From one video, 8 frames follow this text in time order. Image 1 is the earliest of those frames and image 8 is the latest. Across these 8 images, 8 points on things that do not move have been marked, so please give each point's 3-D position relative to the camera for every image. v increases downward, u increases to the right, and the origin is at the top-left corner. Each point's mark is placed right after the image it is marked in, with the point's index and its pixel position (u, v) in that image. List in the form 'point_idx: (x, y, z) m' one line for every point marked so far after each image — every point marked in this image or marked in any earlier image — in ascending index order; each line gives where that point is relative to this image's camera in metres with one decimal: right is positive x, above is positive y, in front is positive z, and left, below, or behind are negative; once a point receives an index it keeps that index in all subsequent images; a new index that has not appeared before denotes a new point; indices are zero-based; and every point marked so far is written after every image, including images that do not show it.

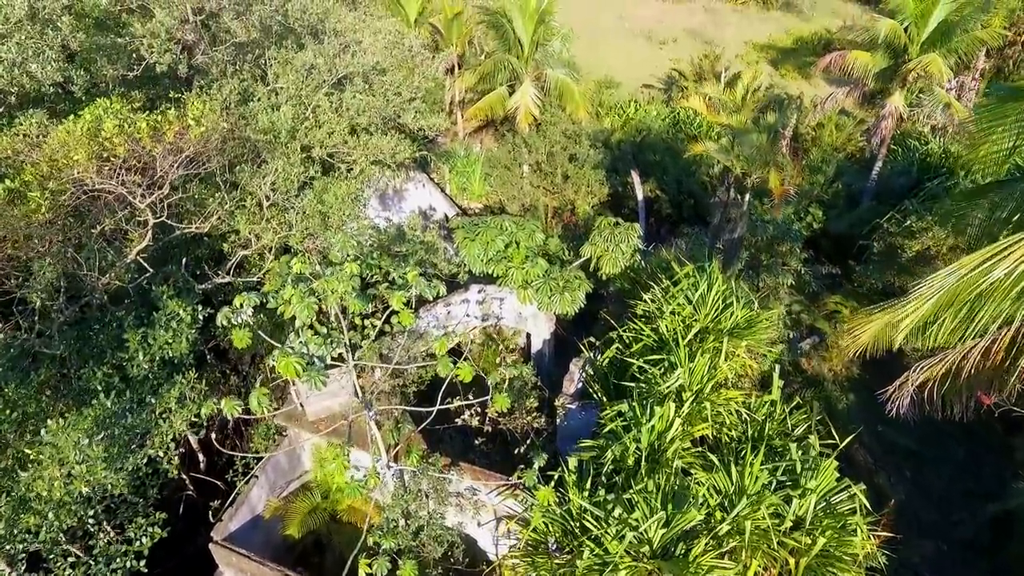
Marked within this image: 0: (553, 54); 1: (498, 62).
0: (+0.9, +5.1, +13.6) m
1: (-0.3, +4.8, +13.4) m
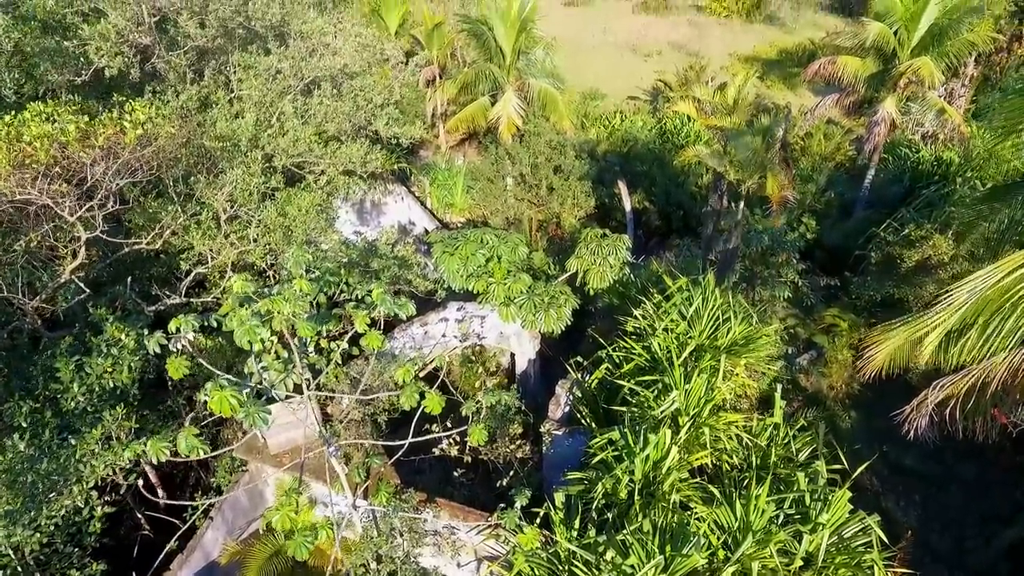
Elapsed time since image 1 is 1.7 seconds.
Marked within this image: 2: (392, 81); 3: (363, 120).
0: (+0.5, +4.8, +13.2) m
1: (-0.7, +4.5, +13.0) m
2: (-1.7, +2.9, +8.9) m
3: (-1.8, +2.0, +7.7) m
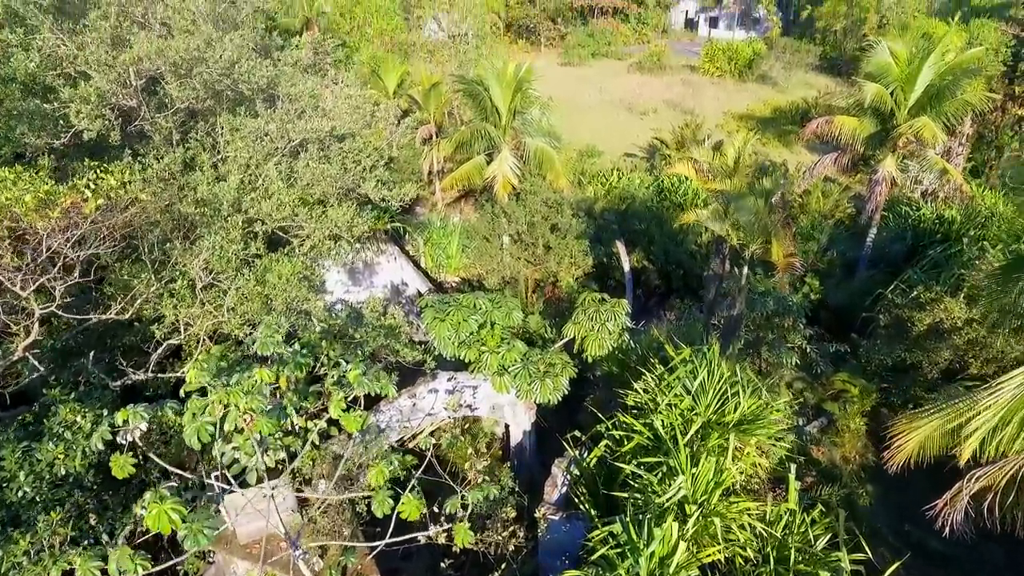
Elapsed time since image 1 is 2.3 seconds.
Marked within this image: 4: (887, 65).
0: (+0.4, +3.5, +13.2) m
1: (-0.8, +3.3, +12.9) m
2: (-1.8, +2.0, +8.7) m
3: (-1.9, +1.2, +7.4) m
4: (+6.5, +3.8, +10.8) m
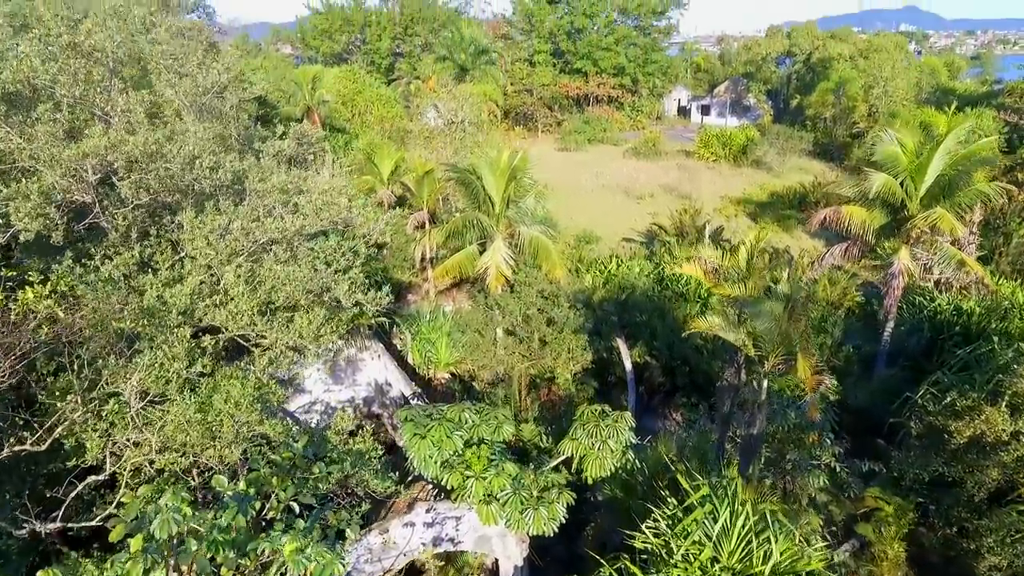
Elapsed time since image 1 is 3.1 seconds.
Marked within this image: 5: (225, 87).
0: (+0.3, +1.6, +12.7) m
1: (-0.9, +1.4, +12.4) m
2: (-1.9, +0.7, +8.1) m
3: (-2.0, 0.0, +6.7) m
4: (+6.4, +2.2, +10.4) m
5: (-5.1, +3.5, +11.1) m
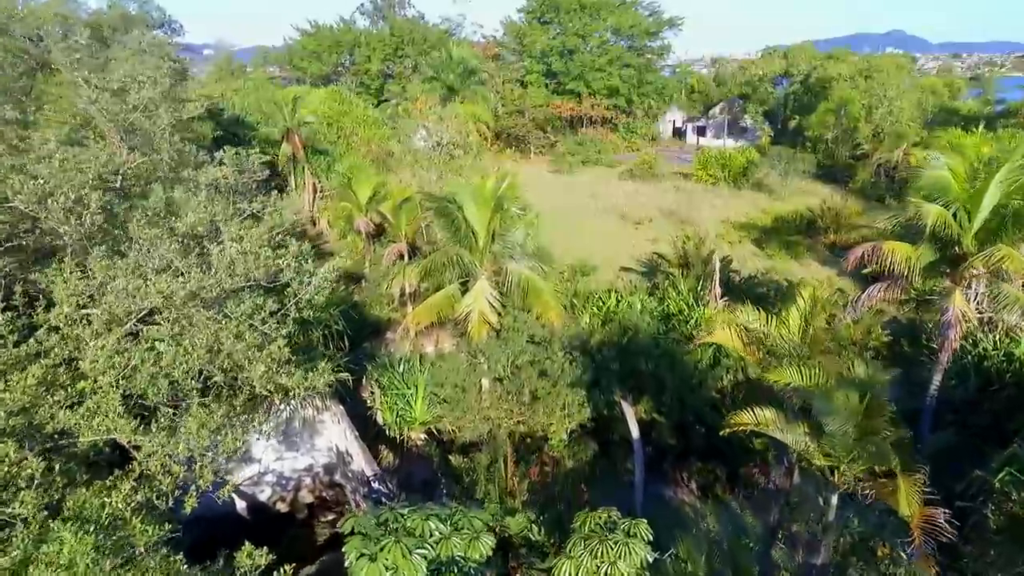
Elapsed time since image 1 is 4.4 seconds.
0: (0.0, +0.8, +11.1) m
1: (-1.1, +0.6, +10.8) m
2: (-2.1, 0.0, +6.4) m
3: (-2.2, -0.6, +5.1) m
4: (+6.2, +1.5, +8.9) m
5: (-5.4, +2.8, +9.5) m
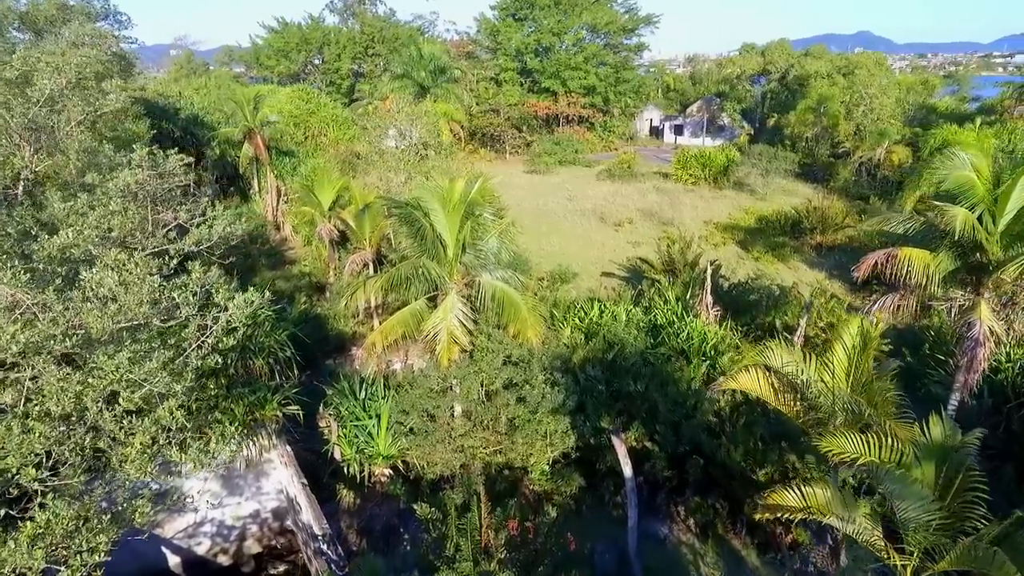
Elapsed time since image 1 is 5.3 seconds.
0: (-0.4, +0.5, +10.0) m
1: (-1.5, +0.3, +9.7) m
2: (-2.4, -0.3, +5.2) m
3: (-2.4, -0.9, +3.8) m
4: (+5.8, +1.4, +7.9) m
5: (-5.8, +2.5, +8.2) m
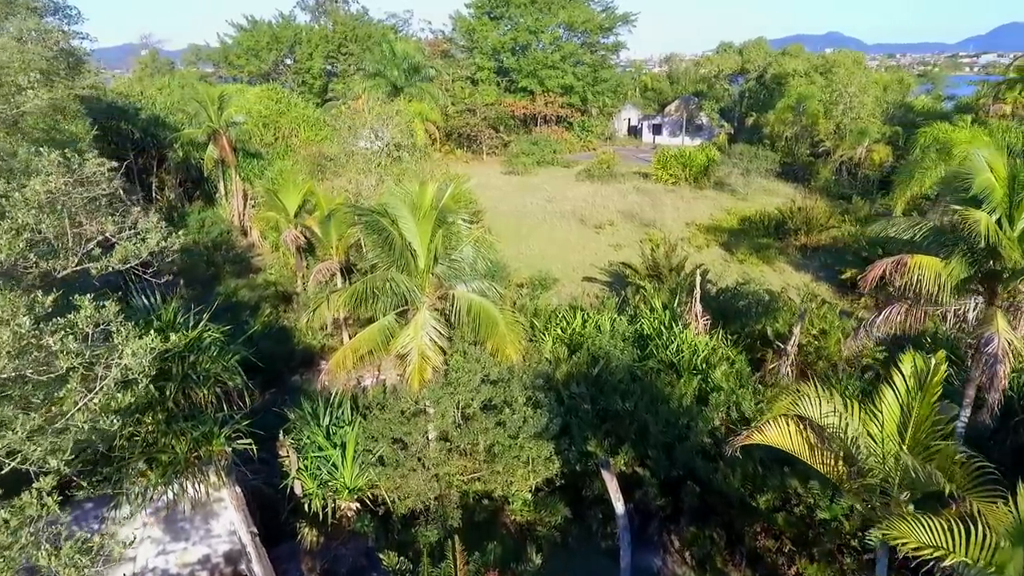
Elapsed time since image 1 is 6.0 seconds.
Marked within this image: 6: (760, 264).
0: (-0.7, +0.3, +9.2) m
1: (-1.9, +0.1, +8.8) m
2: (-2.5, -0.5, +4.4) m
3: (-2.5, -1.1, +3.0) m
4: (+5.5, +1.2, +7.3) m
5: (-6.1, +2.2, +7.2) m
6: (+7.6, +0.7, +19.0) m
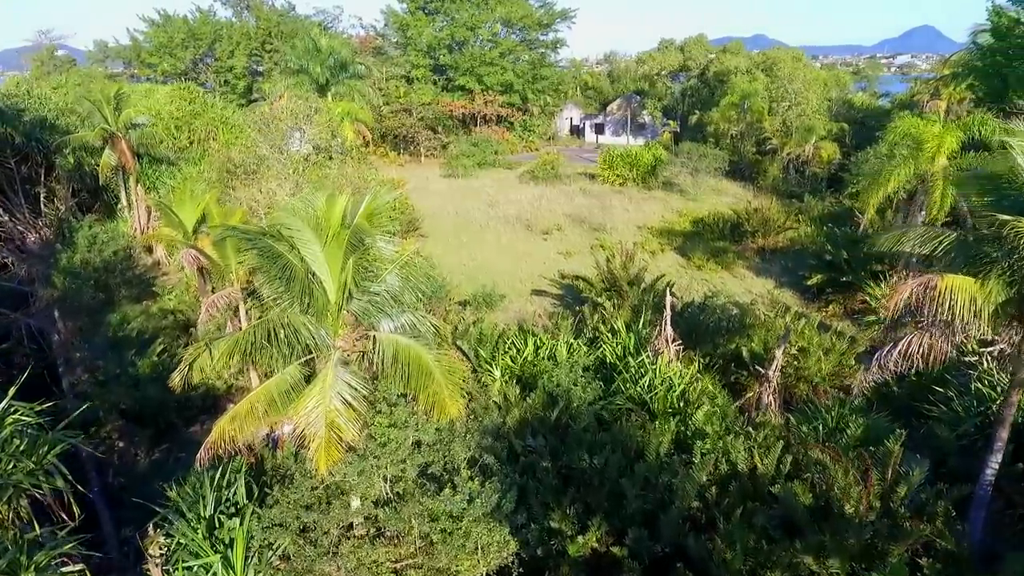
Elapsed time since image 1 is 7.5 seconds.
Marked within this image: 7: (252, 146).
0: (-1.5, -0.1, +7.2) m
1: (-2.6, -0.4, +6.8) m
2: (-2.8, -1.0, +2.3) m
3: (-2.7, -1.6, +0.9) m
4: (+4.9, +1.0, +5.9) m
5: (-6.7, +1.6, +4.8) m
6: (+5.9, +0.5, +17.8) m
7: (-6.8, +3.7, +16.4) m
